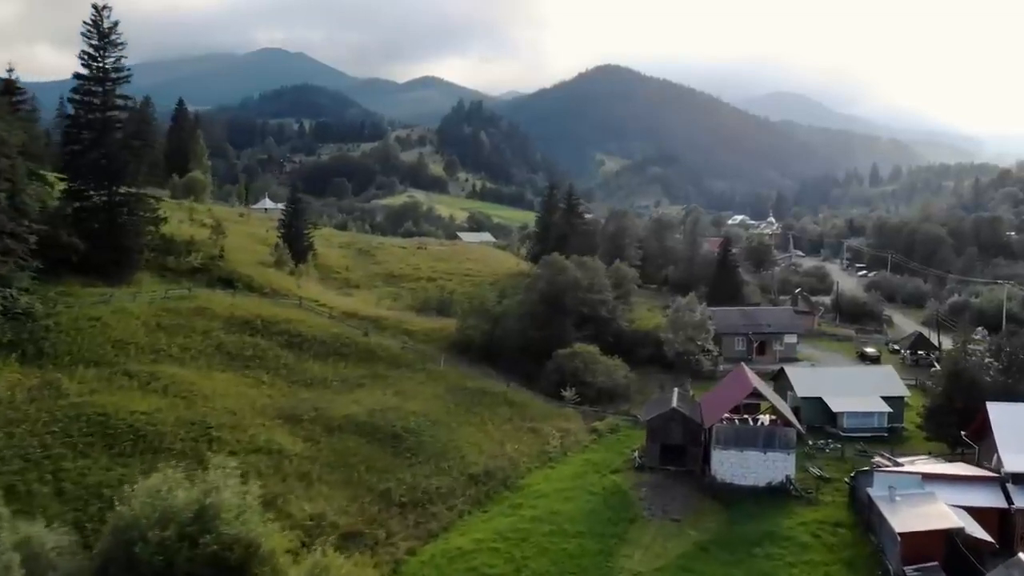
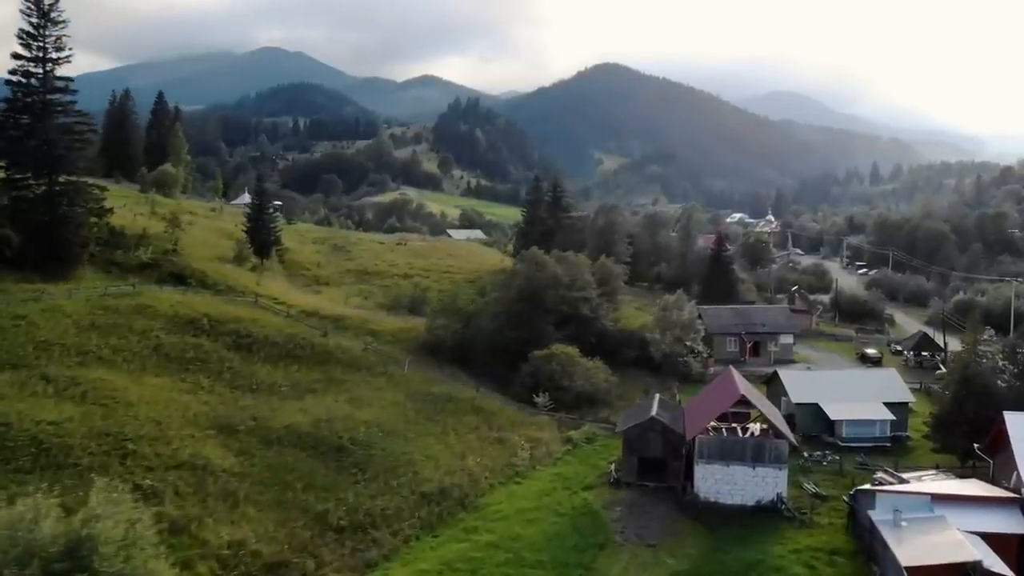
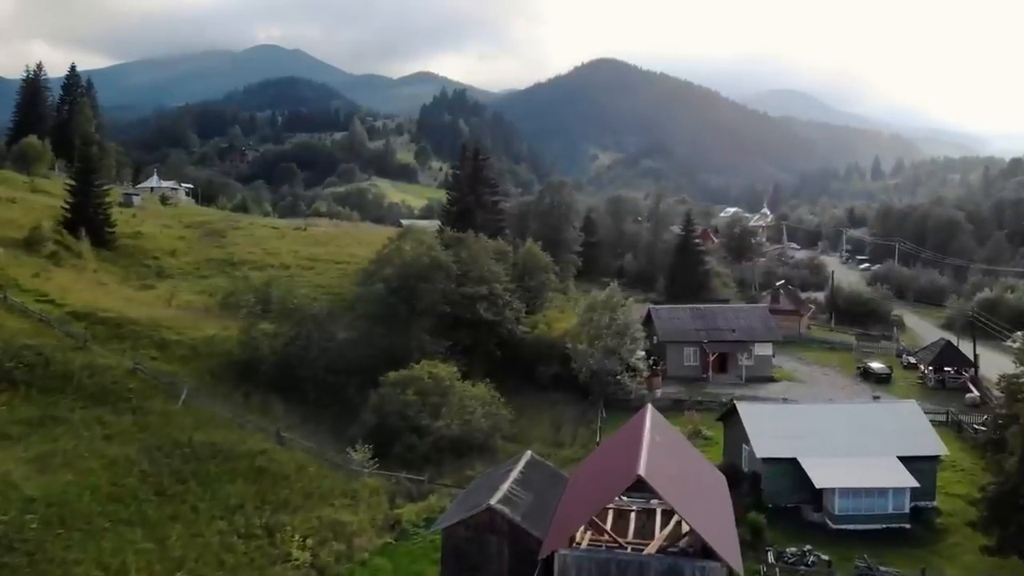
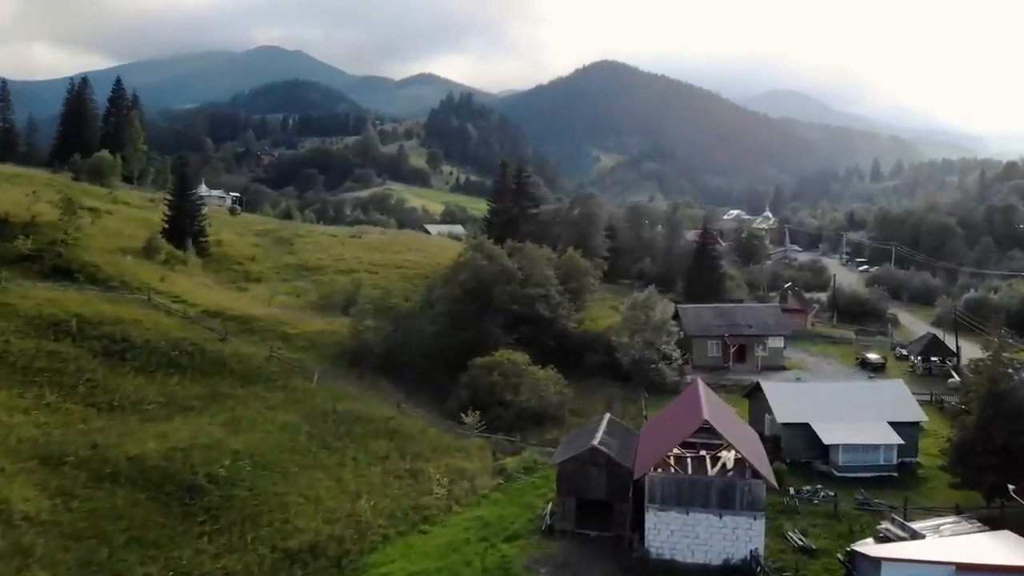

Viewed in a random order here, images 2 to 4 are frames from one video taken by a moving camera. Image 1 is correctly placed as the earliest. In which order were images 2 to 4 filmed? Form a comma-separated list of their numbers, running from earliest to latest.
2, 4, 3
